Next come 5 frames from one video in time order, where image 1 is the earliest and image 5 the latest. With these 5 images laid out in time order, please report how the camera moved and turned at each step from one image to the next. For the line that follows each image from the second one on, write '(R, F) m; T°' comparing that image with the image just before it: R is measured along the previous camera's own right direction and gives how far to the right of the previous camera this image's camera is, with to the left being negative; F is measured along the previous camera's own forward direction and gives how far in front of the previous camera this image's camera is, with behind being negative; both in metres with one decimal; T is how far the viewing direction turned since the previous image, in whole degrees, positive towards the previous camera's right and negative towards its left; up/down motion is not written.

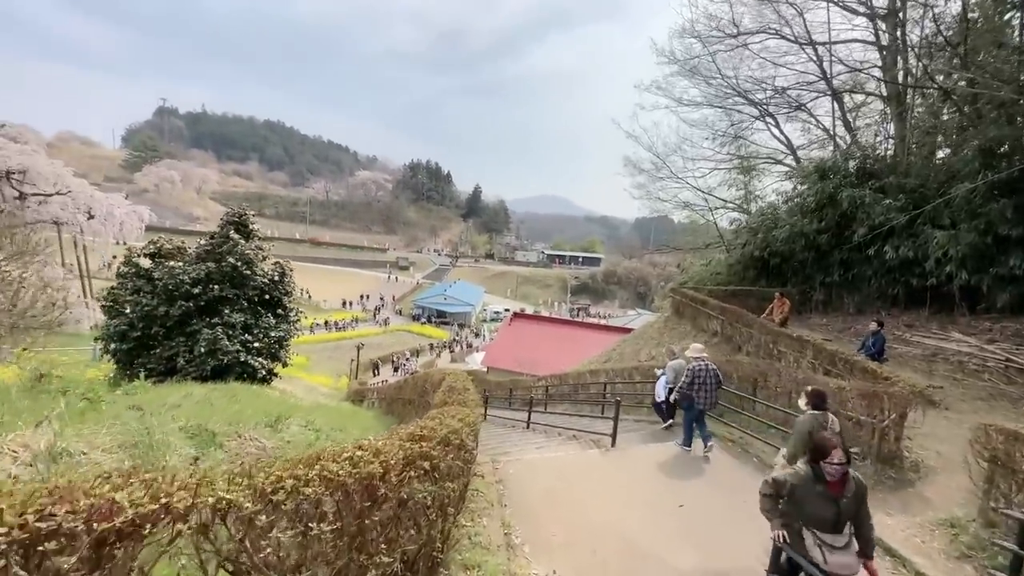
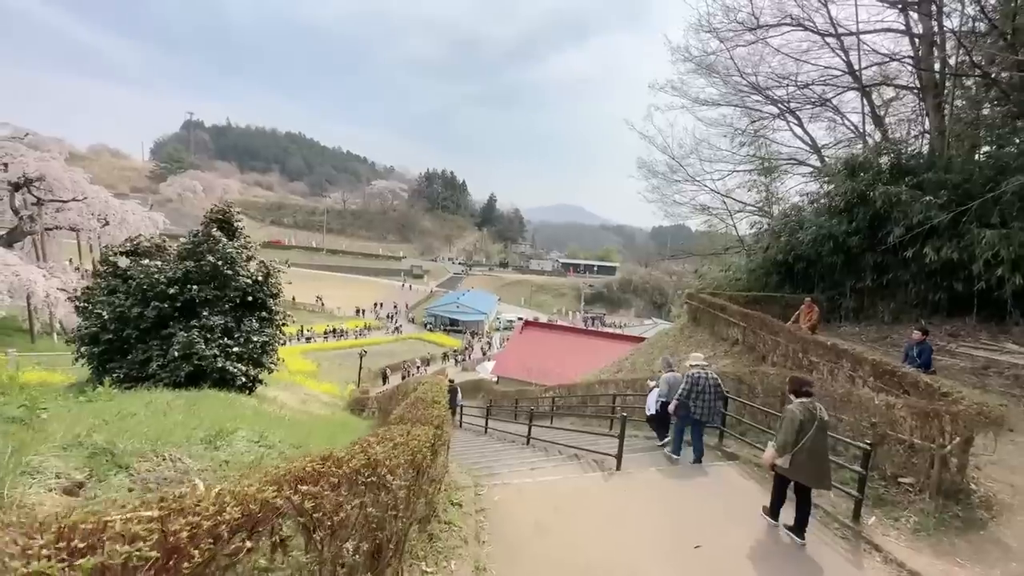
(+0.4, +1.0) m; -2°
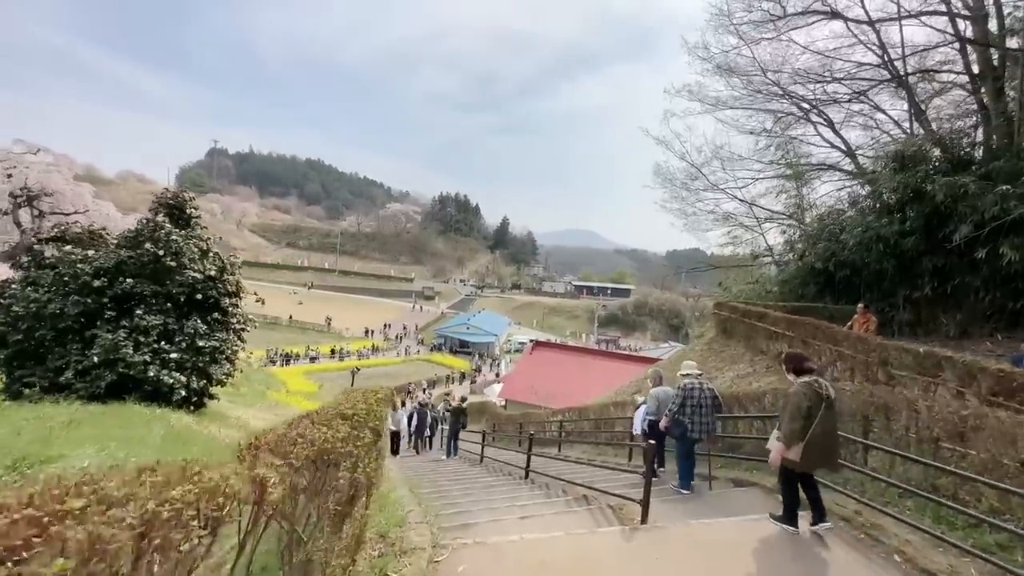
(+0.4, +1.9) m; -2°
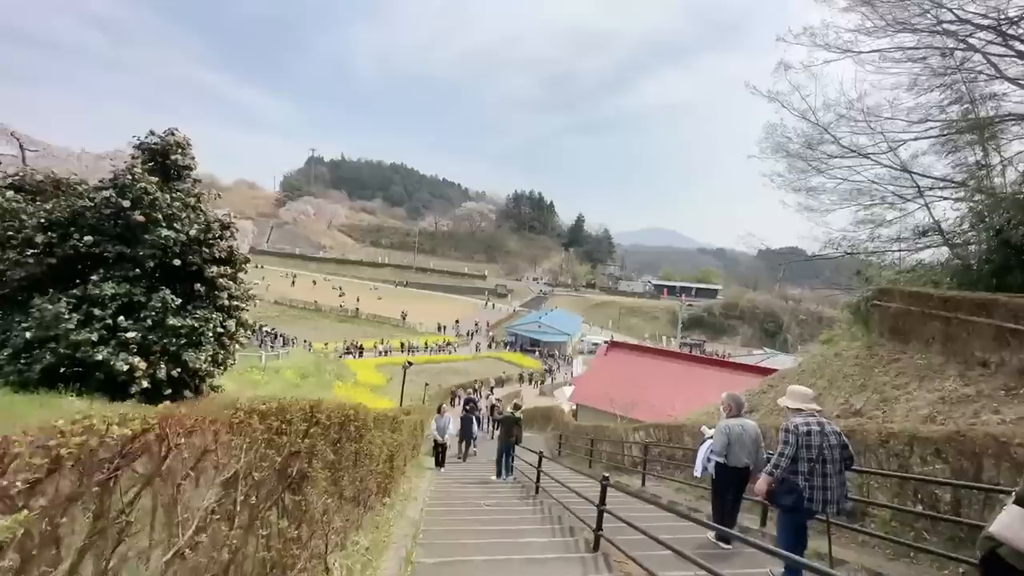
(+0.1, +3.1) m; -10°
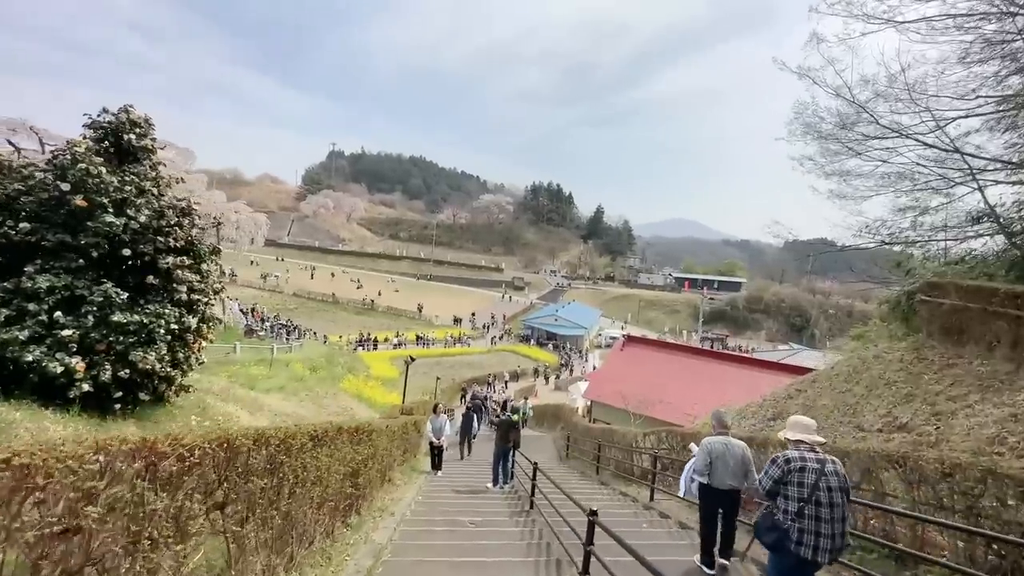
(+0.5, +1.0) m; -3°
